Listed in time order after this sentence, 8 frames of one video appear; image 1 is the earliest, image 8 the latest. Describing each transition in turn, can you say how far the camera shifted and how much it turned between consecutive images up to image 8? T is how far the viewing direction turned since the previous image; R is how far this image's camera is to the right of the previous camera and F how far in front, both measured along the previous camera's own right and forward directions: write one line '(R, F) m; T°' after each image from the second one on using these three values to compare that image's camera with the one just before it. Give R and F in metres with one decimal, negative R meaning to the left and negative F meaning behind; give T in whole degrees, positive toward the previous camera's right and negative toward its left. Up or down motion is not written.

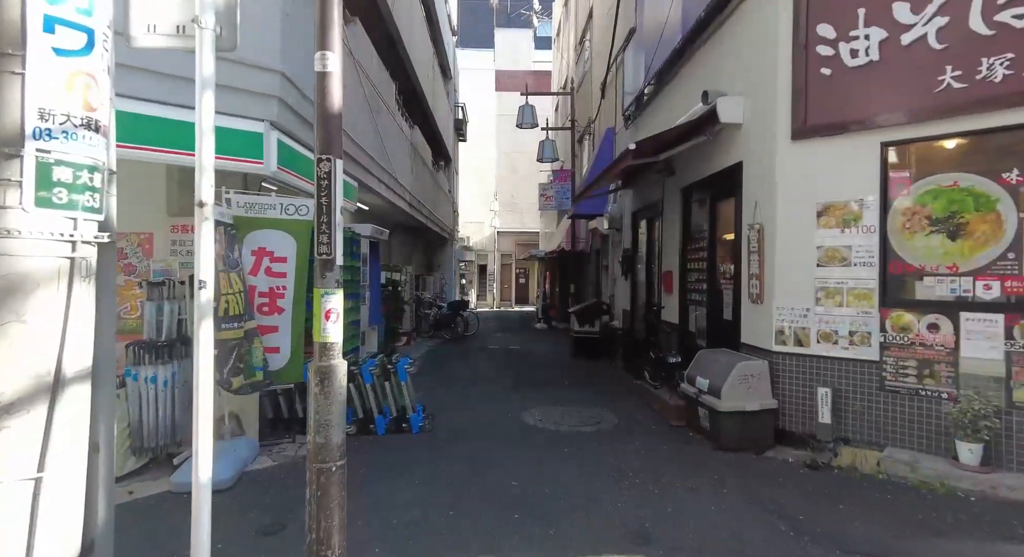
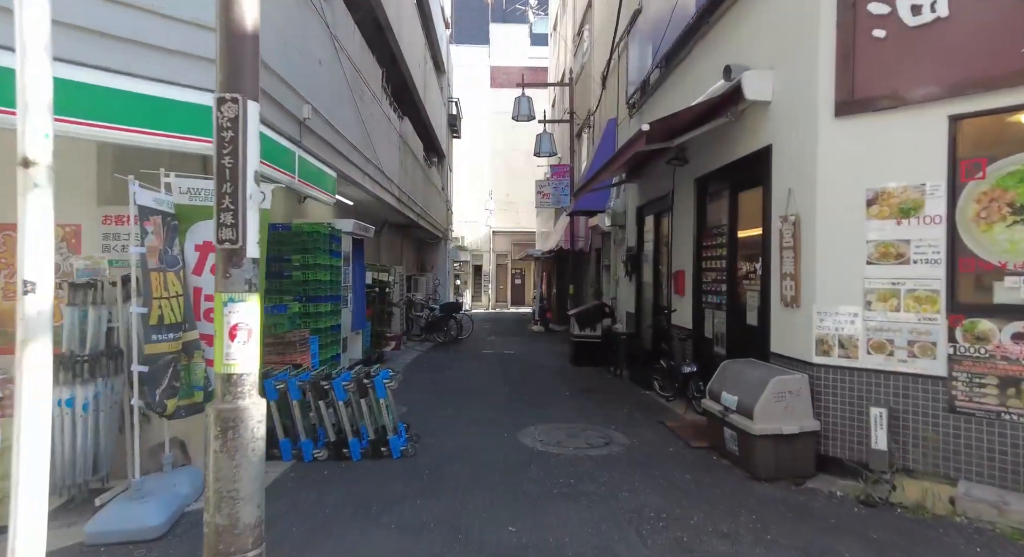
(0.0, +0.8) m; 0°
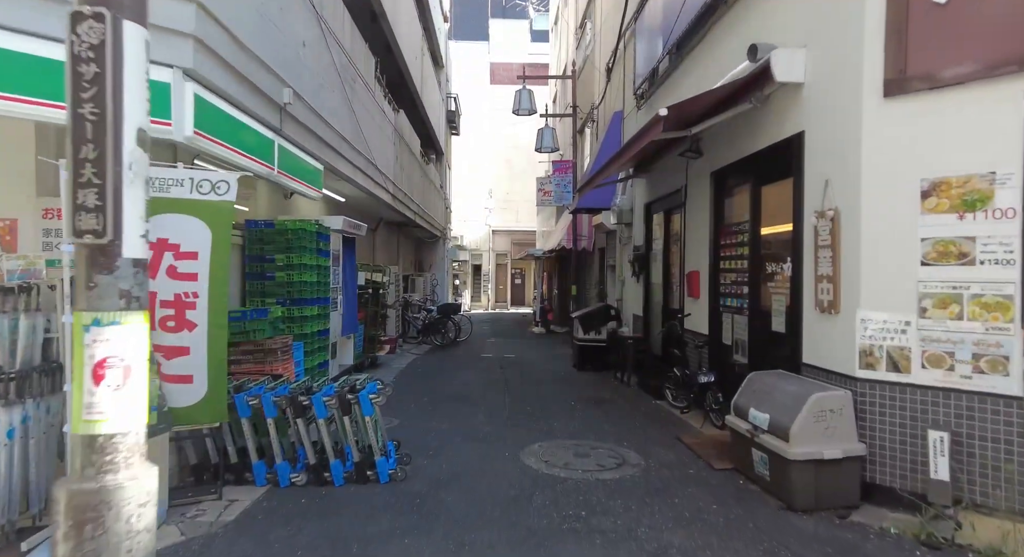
(0.0, +0.6) m; 0°
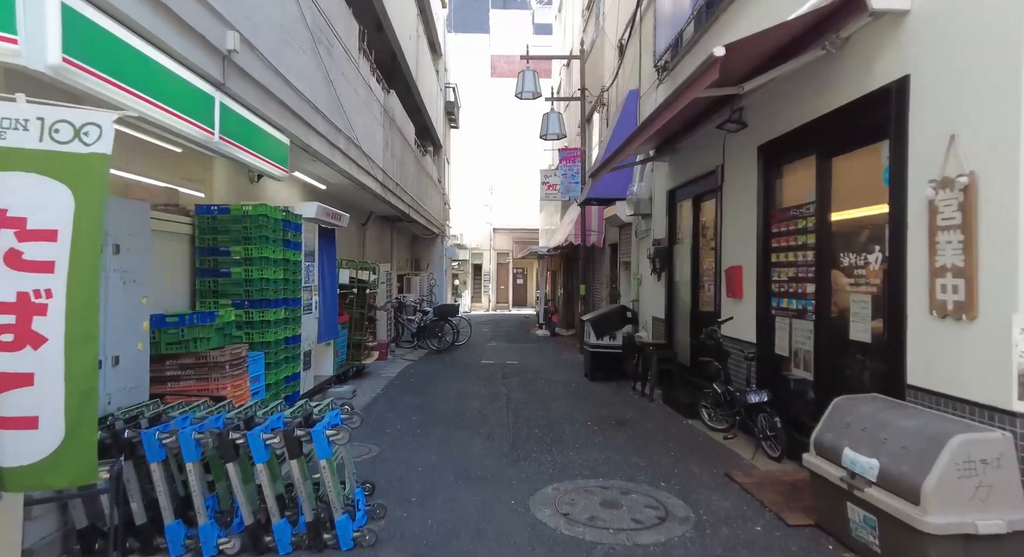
(0.0, +1.2) m; 0°
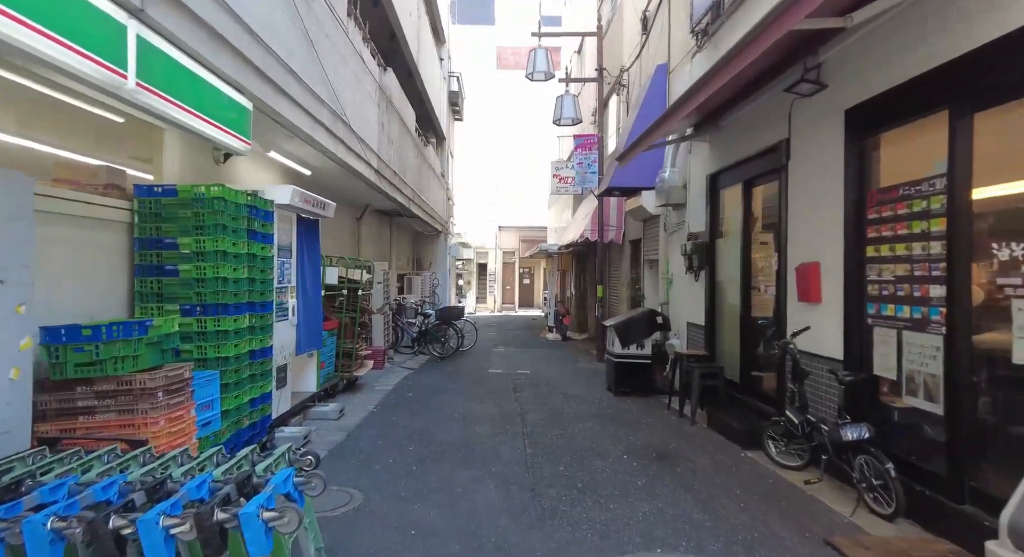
(-0.1, +1.2) m; 0°
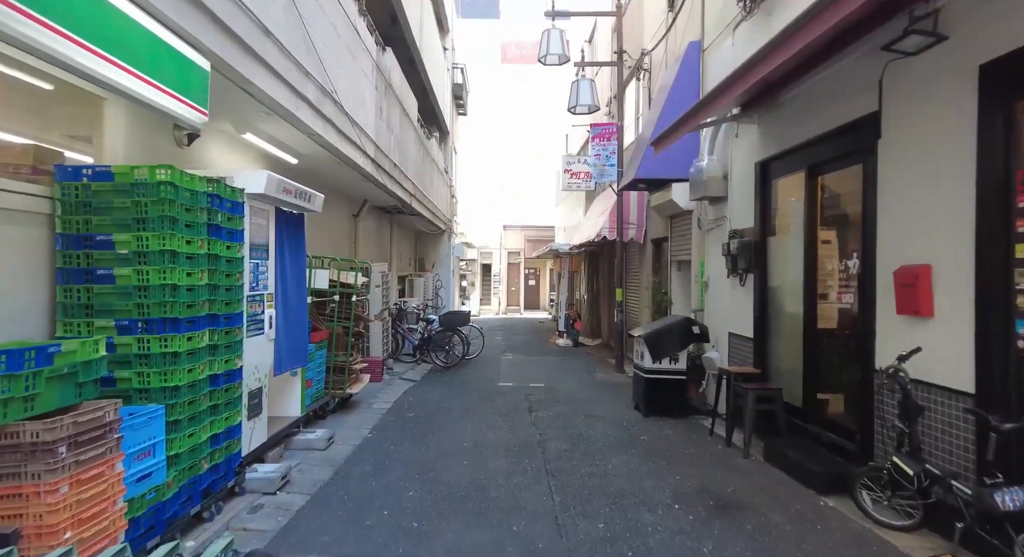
(-0.2, +1.0) m; 0°
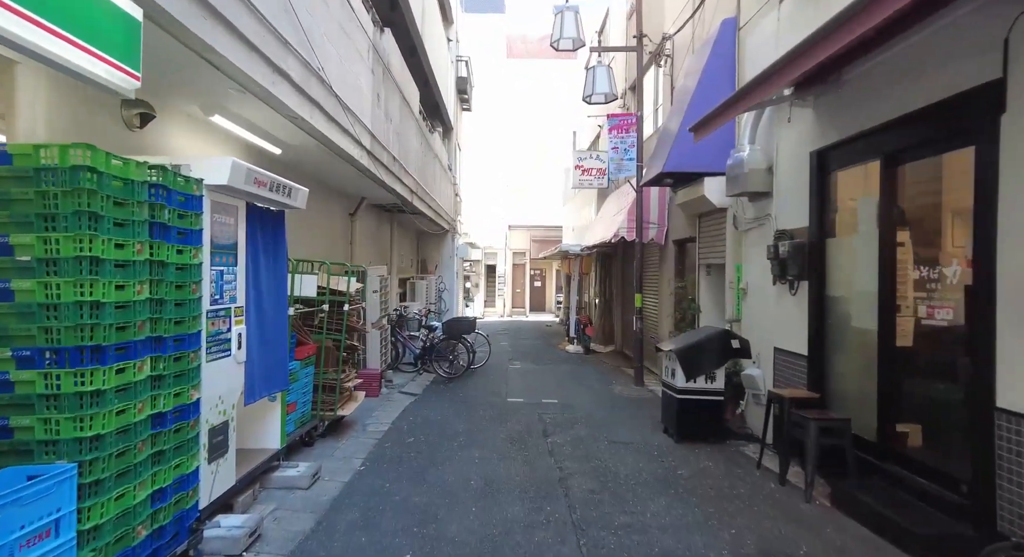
(-0.1, +0.9) m; 0°
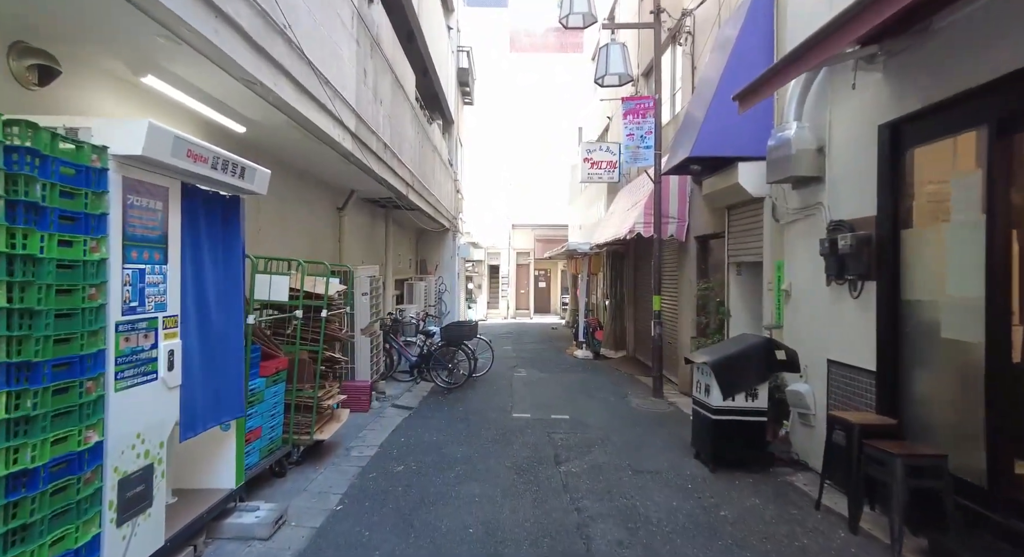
(0.0, +1.0) m; 0°
